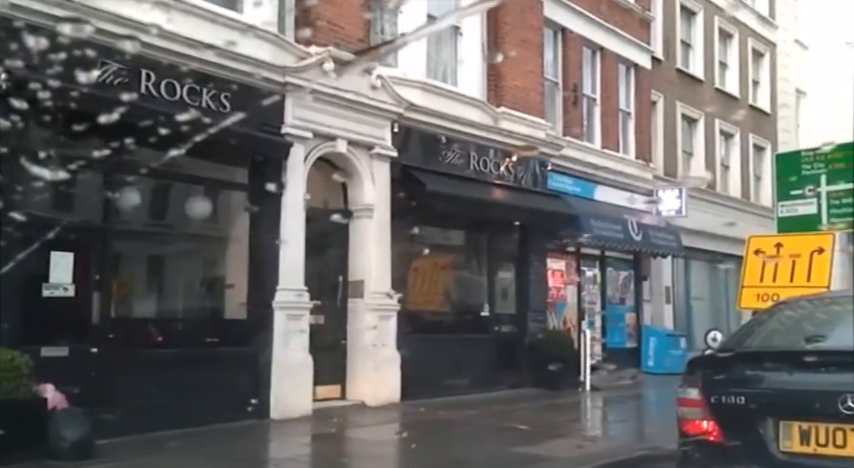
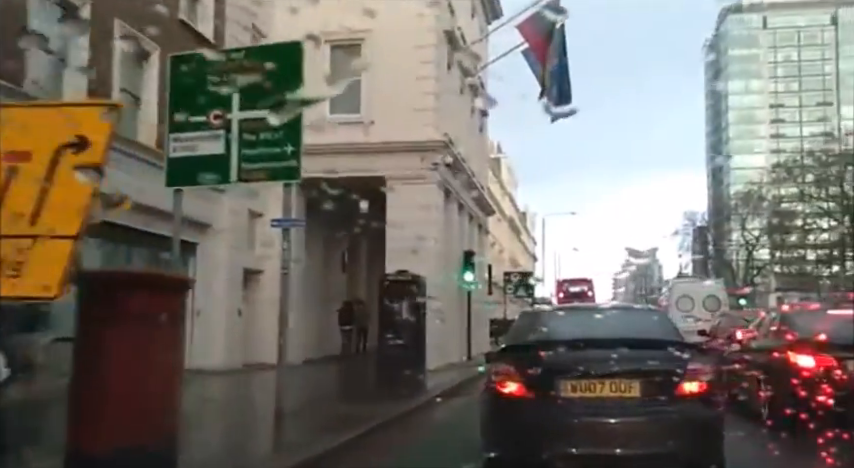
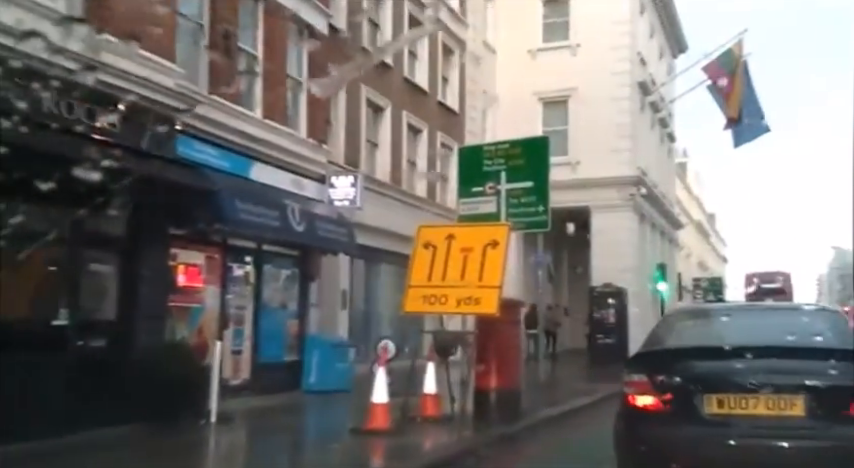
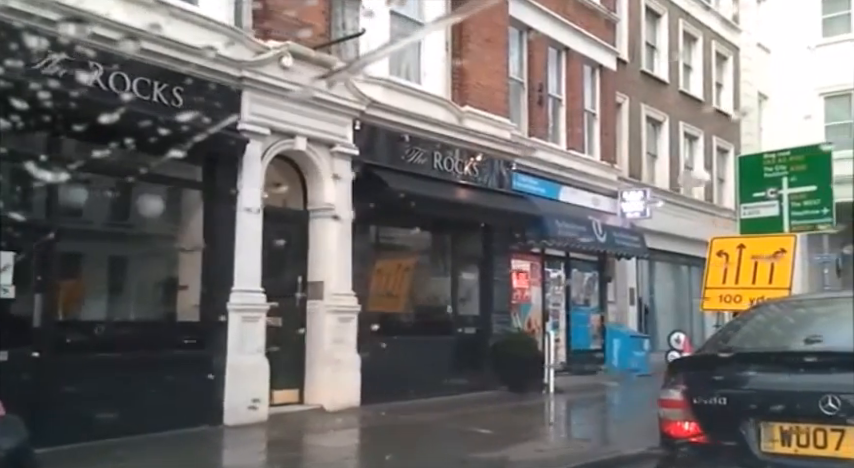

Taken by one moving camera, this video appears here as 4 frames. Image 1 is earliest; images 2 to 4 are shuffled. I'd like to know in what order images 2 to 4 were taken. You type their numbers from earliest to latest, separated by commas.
4, 3, 2
